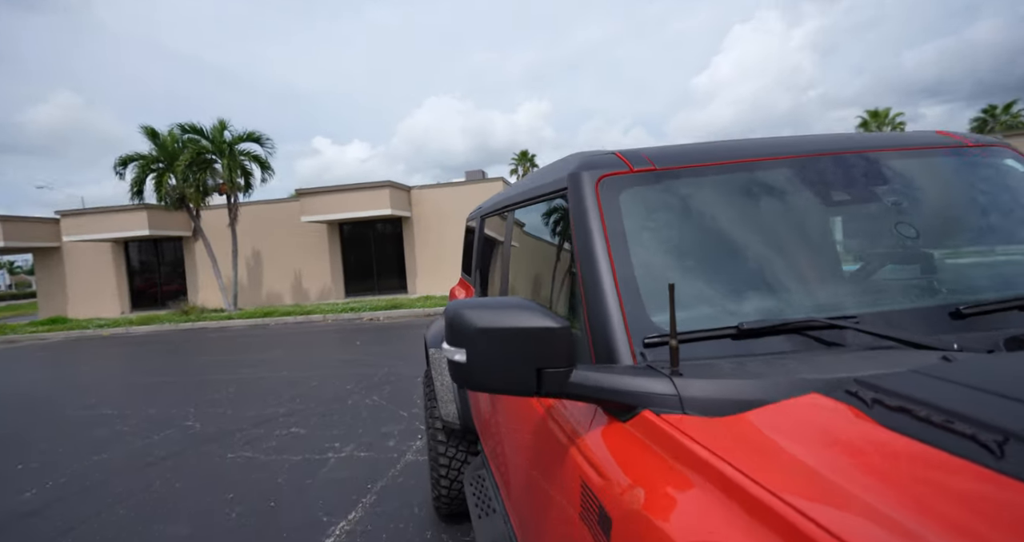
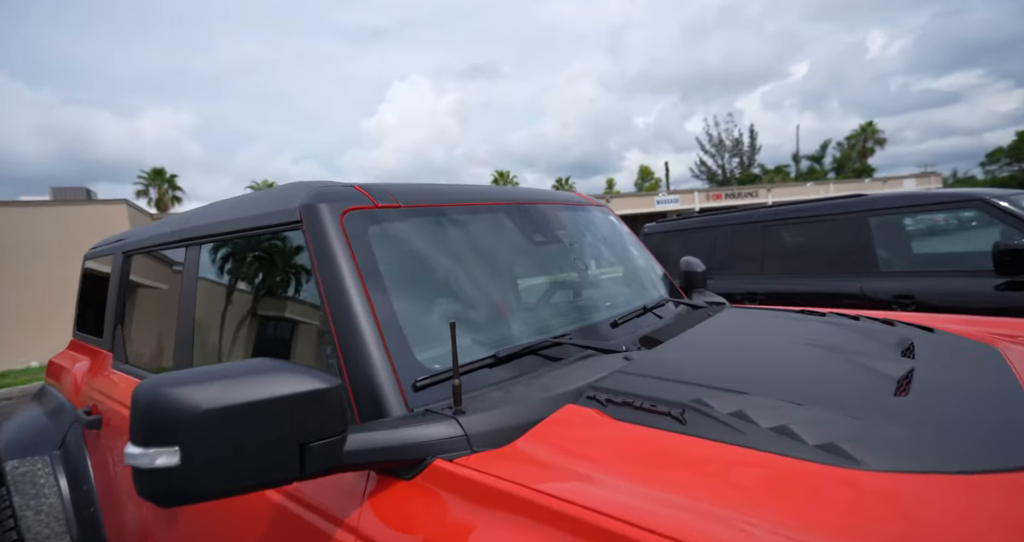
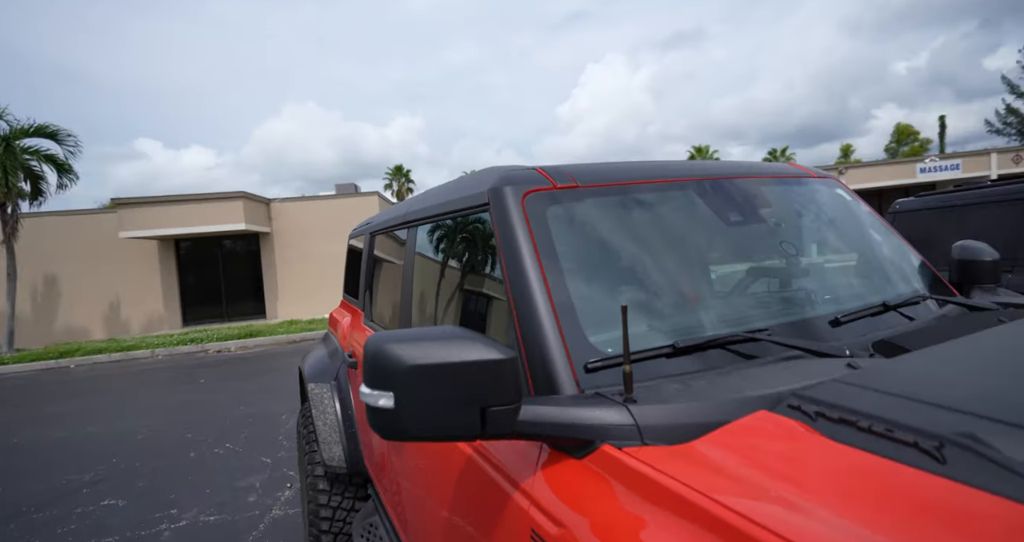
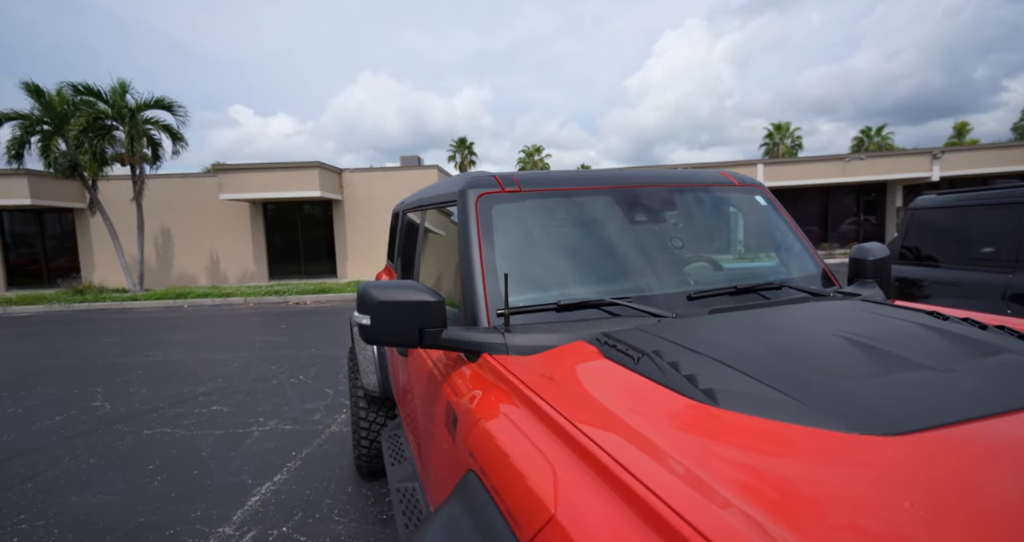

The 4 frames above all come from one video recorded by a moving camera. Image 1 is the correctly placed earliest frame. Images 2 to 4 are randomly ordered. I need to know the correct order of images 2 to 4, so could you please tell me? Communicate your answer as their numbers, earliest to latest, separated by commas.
3, 2, 4
